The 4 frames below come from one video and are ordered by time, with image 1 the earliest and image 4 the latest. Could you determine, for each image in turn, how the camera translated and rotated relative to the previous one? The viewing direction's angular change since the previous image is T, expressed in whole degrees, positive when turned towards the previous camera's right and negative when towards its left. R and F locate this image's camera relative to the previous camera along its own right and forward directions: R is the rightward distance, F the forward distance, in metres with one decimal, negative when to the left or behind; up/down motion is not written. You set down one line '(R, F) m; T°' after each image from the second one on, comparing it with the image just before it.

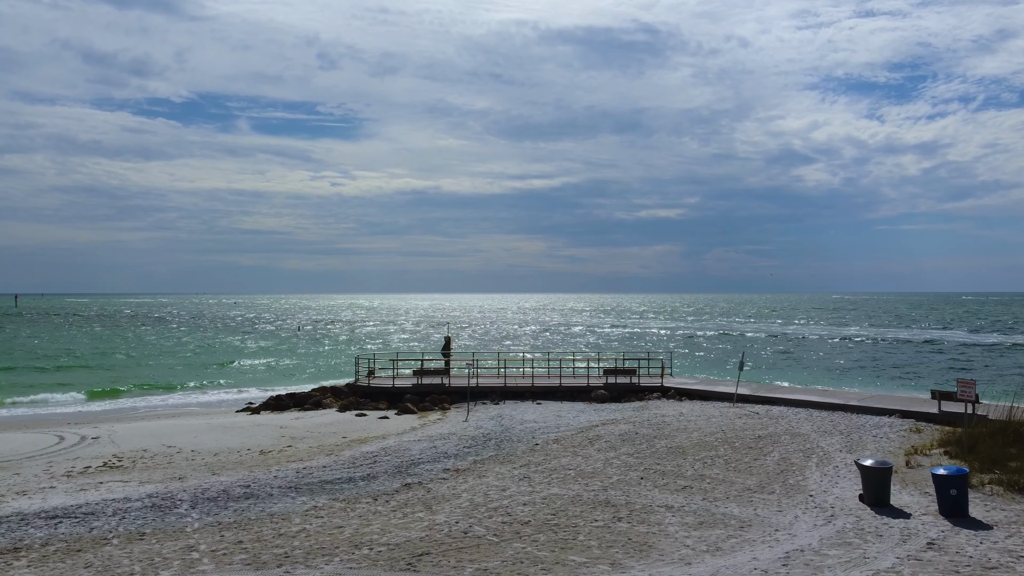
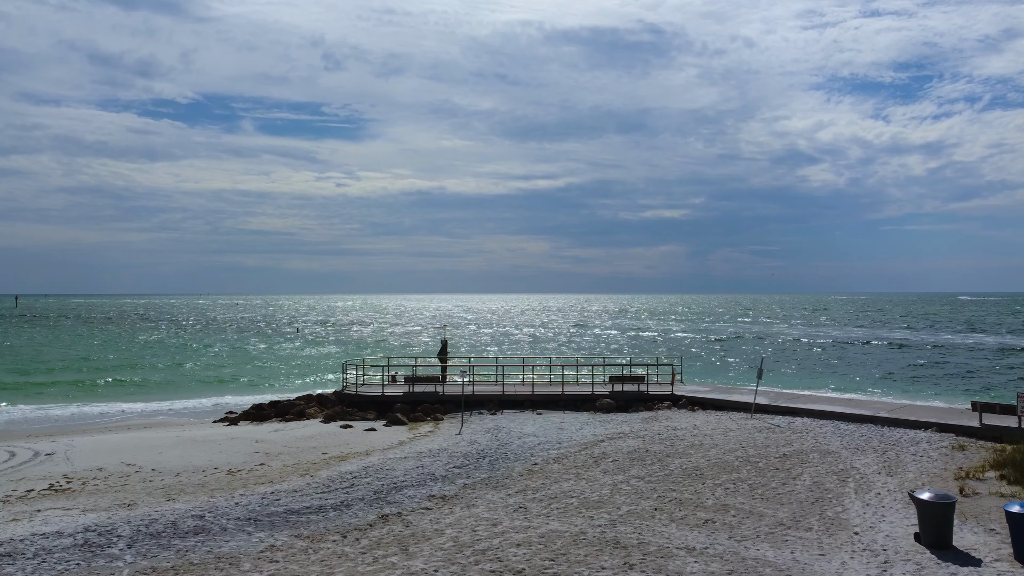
(+0.2, +1.7) m; 0°
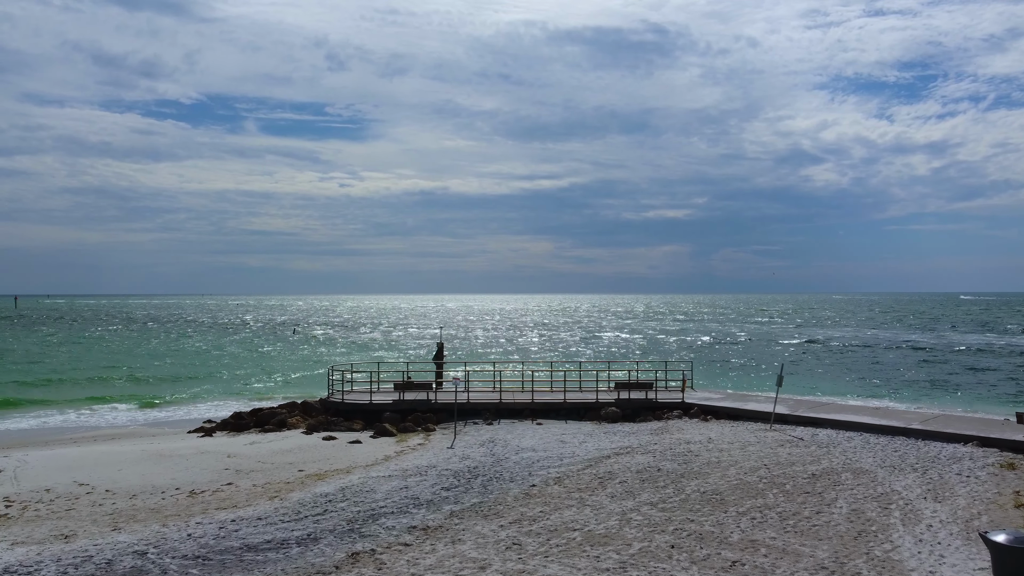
(+0.1, +1.6) m; 0°
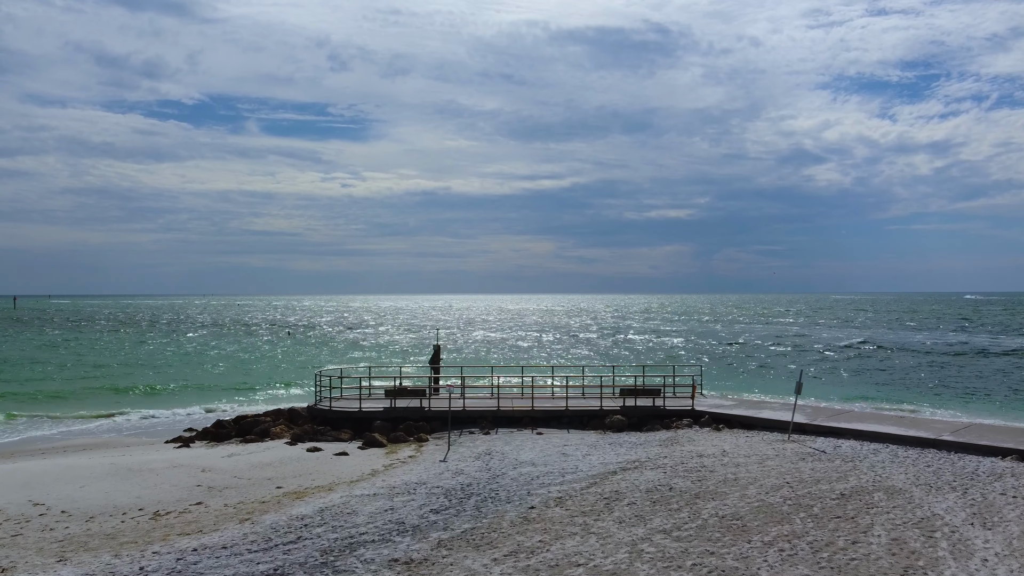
(+0.1, +1.2) m; 0°
